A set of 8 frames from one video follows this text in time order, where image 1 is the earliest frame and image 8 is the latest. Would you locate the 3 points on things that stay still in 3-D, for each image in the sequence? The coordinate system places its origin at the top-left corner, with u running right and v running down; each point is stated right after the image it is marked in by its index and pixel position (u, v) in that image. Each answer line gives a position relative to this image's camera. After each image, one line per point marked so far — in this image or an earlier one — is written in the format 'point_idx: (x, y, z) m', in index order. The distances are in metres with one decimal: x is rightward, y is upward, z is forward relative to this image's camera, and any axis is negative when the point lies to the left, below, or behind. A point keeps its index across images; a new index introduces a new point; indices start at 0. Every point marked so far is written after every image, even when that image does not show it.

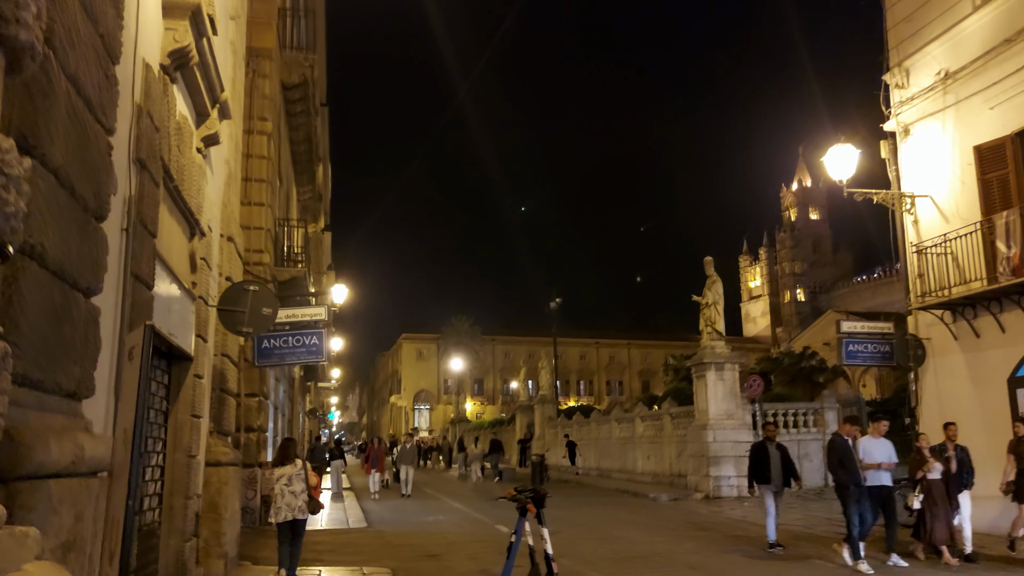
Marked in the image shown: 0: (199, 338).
0: (-2.8, -0.4, +7.3) m
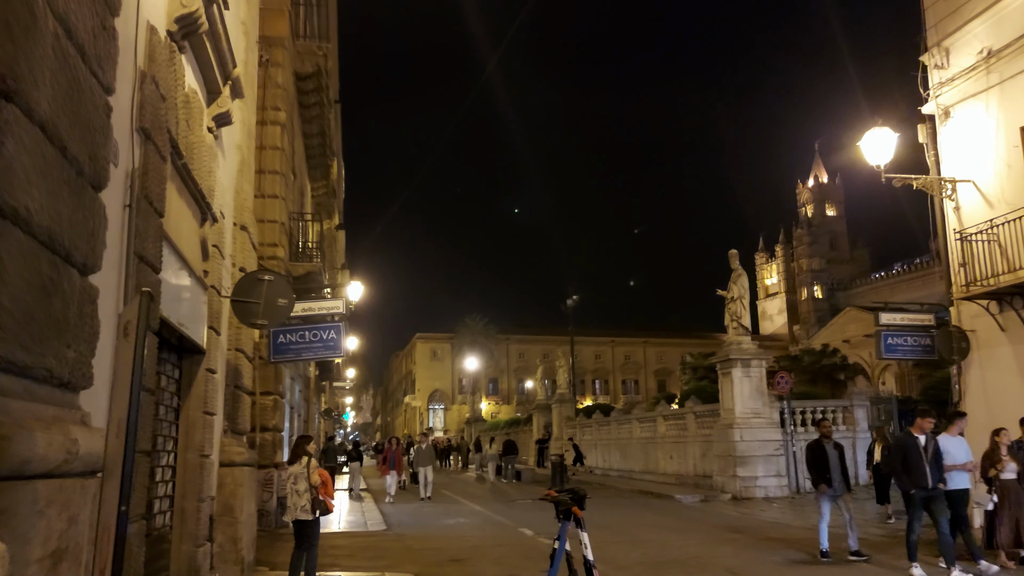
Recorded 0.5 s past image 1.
0: (-2.5, -0.4, +6.9) m
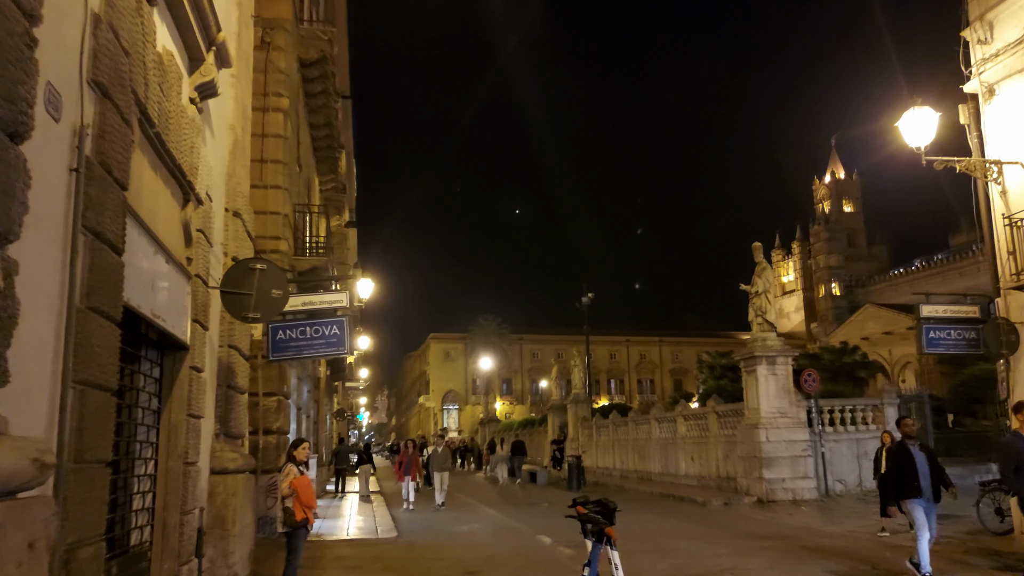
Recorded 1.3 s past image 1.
0: (-2.4, -0.3, +6.2) m
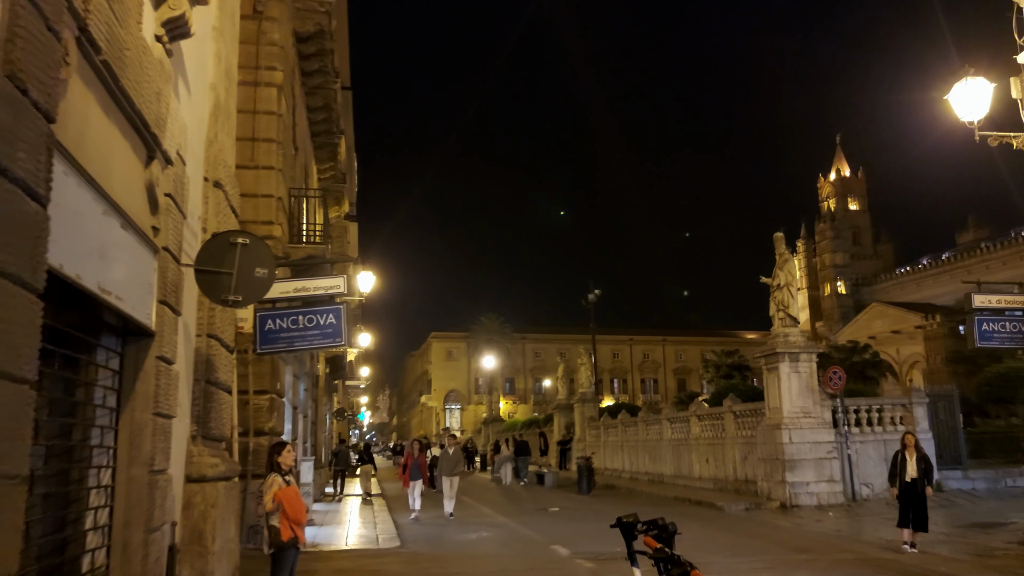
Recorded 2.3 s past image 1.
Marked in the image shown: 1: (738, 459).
0: (-2.2, -0.1, +5.3) m
1: (+5.3, -4.0, +19.3) m
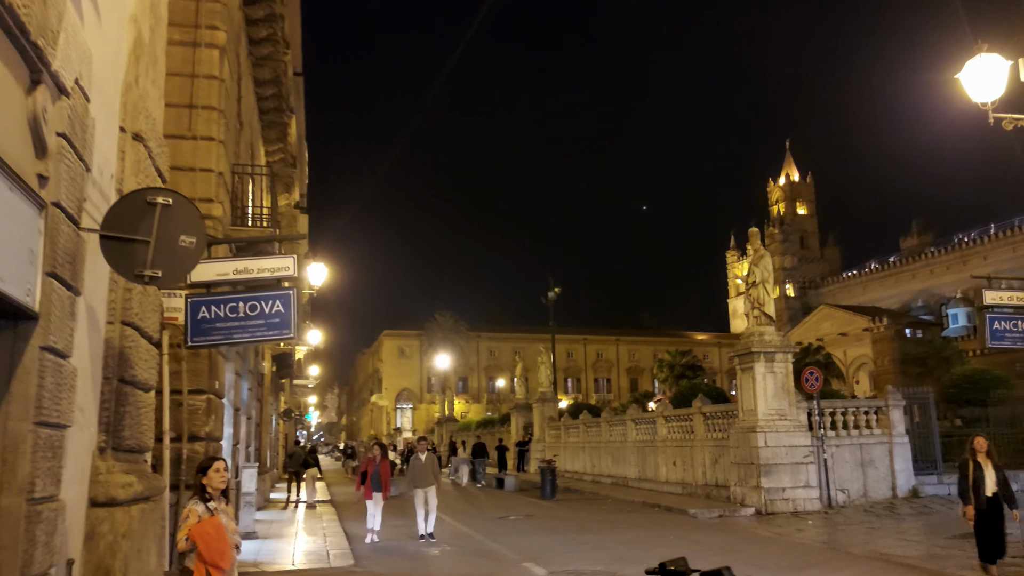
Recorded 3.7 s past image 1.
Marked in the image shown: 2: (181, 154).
0: (-2.2, 0.0, +4.0) m
1: (+4.4, -3.9, +18.5) m
2: (-4.1, +1.7, +10.3) m
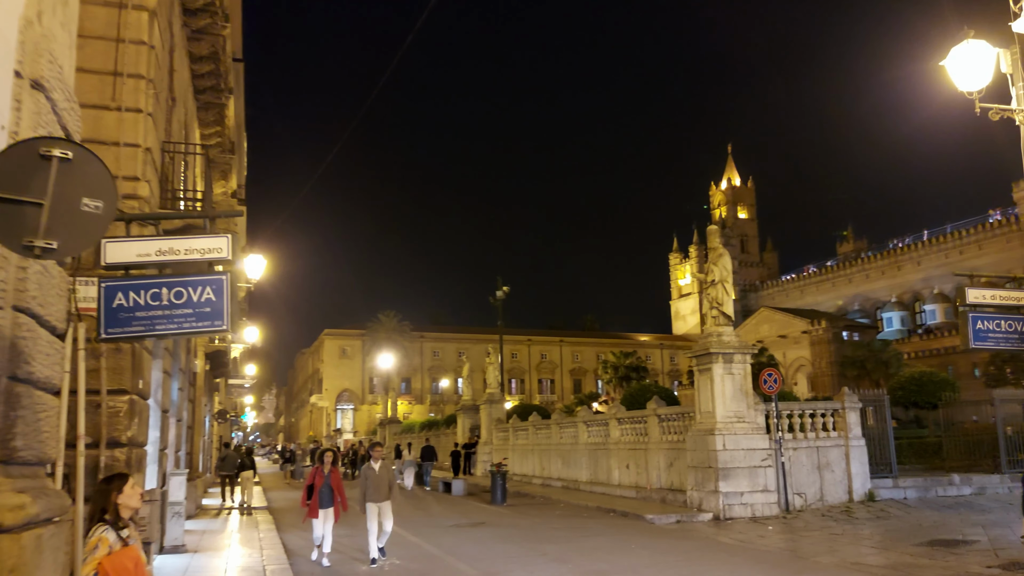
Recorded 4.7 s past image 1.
0: (-2.3, +0.1, +3.1) m
1: (+3.3, -3.9, +18.0) m
2: (-4.6, +1.8, +9.2) m
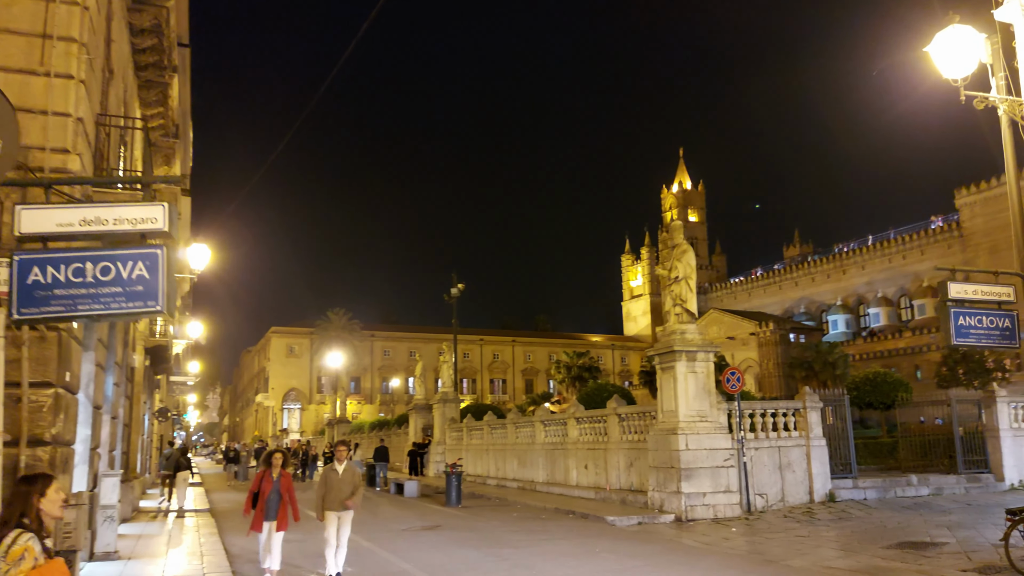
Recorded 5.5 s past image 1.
0: (-2.3, +0.3, +2.4) m
1: (+2.4, -3.8, +17.6) m
2: (-4.9, +2.0, +8.3) m
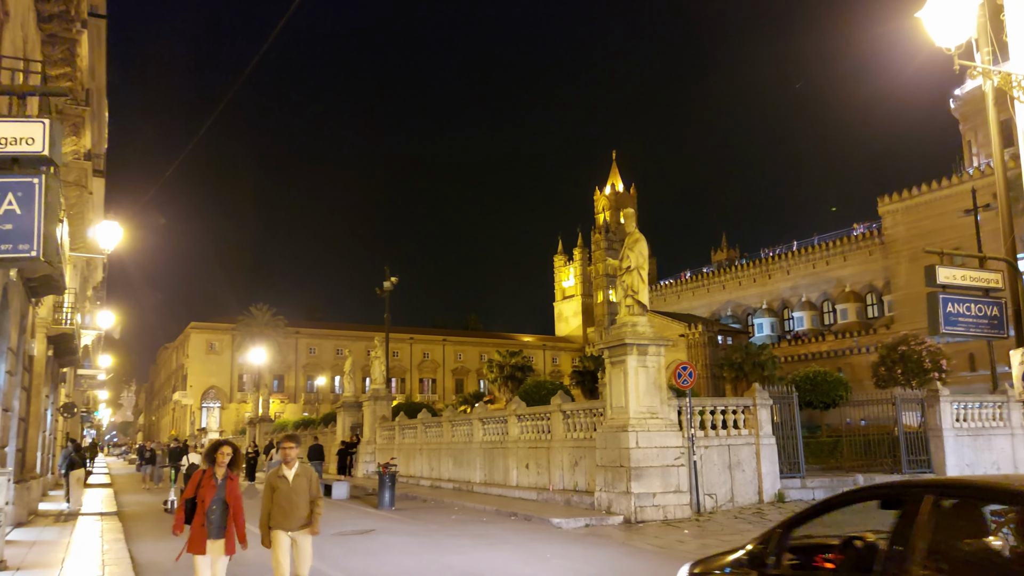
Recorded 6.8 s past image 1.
0: (-2.1, +0.6, +1.3) m
1: (+1.1, -3.6, +16.8) m
2: (-5.2, +2.3, +6.9) m
